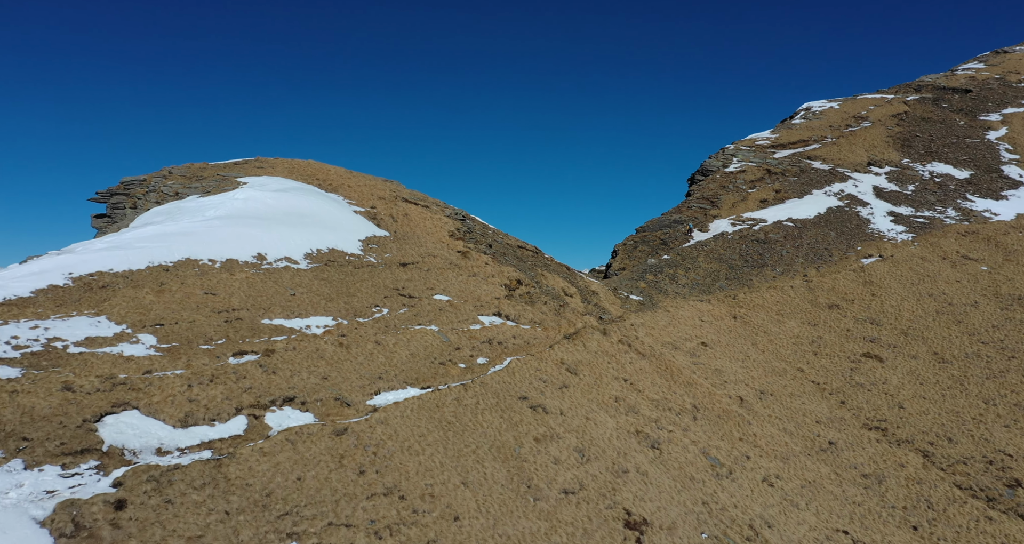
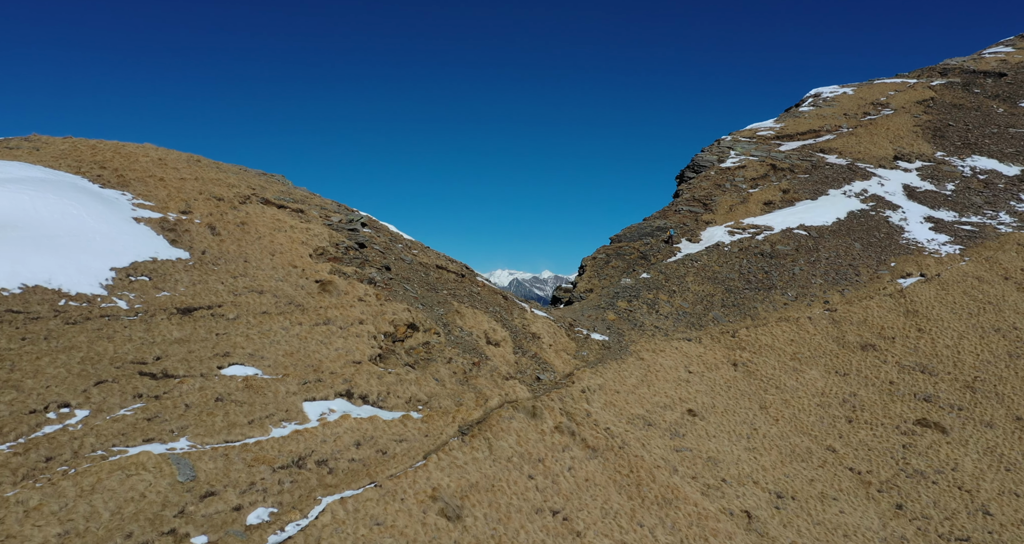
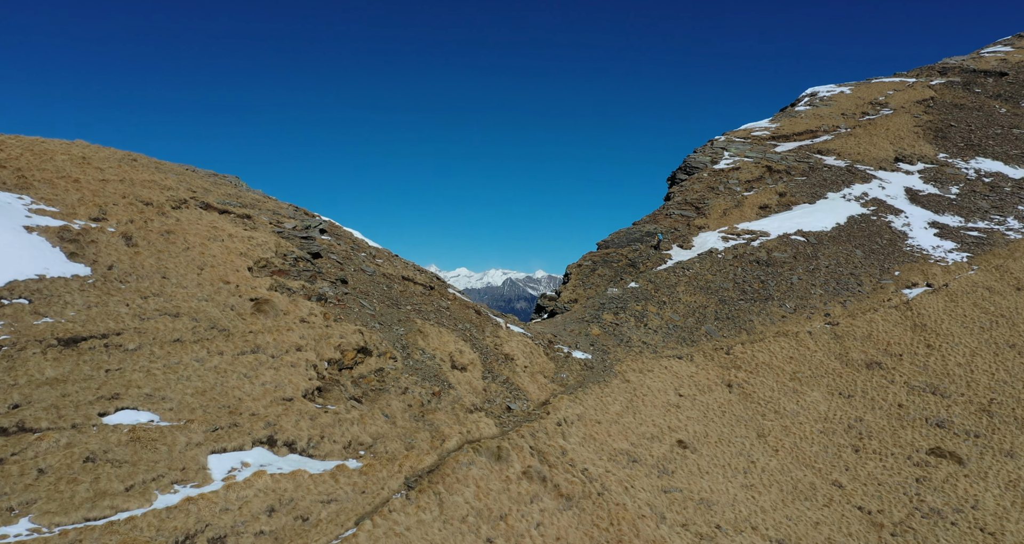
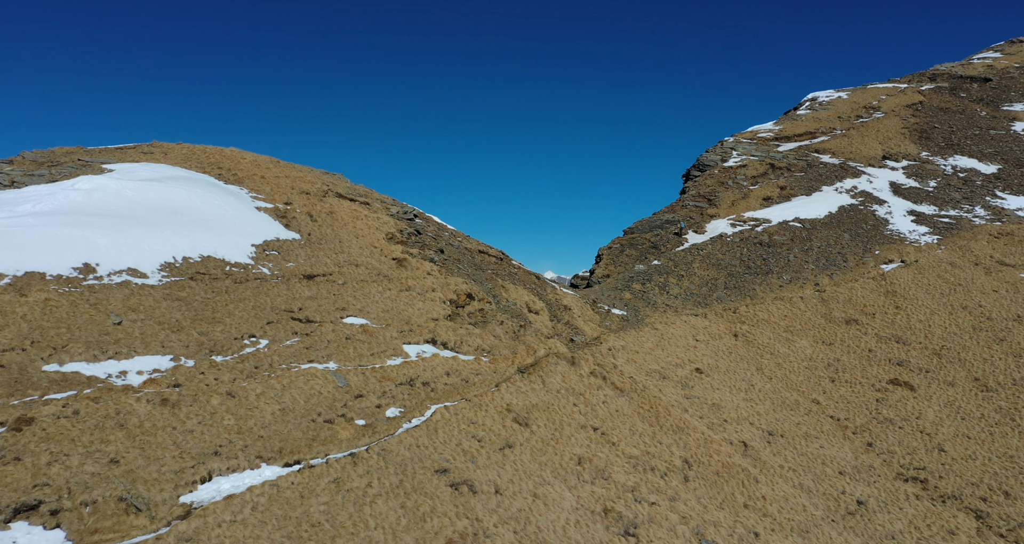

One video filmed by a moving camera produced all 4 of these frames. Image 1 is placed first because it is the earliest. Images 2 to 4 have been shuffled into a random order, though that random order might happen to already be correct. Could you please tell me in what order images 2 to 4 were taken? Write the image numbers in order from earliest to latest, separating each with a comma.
4, 2, 3
